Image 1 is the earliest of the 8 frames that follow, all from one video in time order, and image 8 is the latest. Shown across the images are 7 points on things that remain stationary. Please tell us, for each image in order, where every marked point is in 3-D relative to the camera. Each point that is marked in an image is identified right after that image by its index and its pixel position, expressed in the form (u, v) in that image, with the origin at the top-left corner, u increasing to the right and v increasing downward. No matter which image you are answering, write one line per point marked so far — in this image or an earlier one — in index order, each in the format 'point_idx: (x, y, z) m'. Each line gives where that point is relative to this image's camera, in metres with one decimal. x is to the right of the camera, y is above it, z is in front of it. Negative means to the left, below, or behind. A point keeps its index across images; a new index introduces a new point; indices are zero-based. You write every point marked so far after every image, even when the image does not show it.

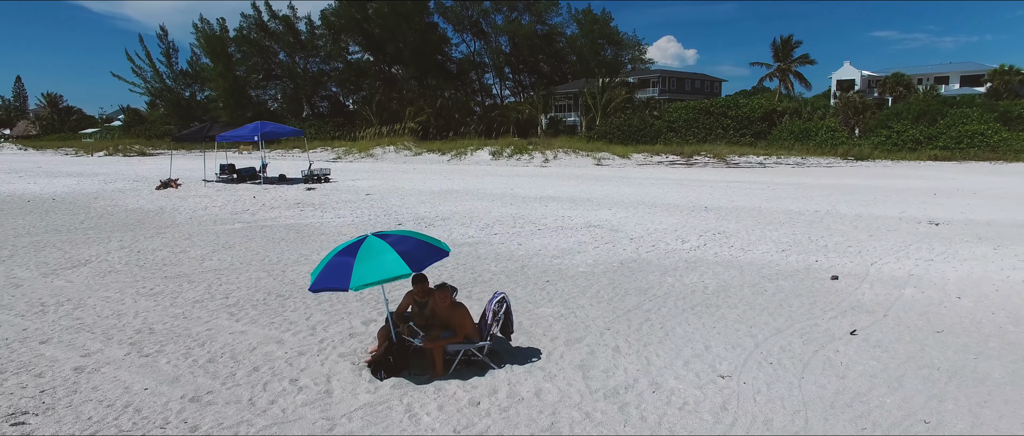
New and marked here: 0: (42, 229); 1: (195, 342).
0: (-2.5, 0.0, +3.5) m
1: (-0.8, -0.3, +1.7) m
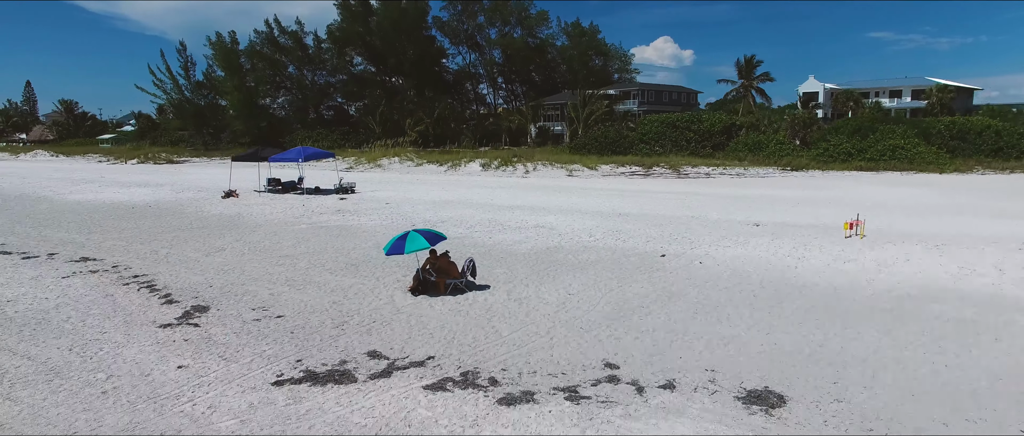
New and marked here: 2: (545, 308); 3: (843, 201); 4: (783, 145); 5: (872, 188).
0: (-2.7, -0.1, +5.2) m
1: (-1.0, -0.3, +3.3) m
2: (+0.1, -0.4, +2.8) m
3: (+3.3, +0.2, +6.5) m
4: (+5.2, +1.5, +12.7) m
5: (+4.4, +0.5, +8.1) m
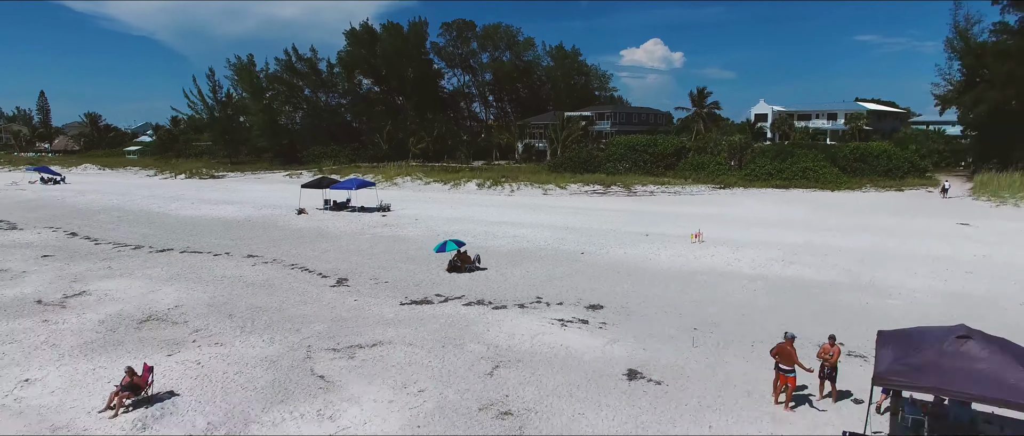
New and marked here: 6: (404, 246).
0: (-2.8, -0.2, +8.1) m
1: (-1.1, -0.5, +6.3) m
2: (0.0, -0.5, +5.8) m
3: (+3.1, 0.0, +9.5) m
4: (+4.9, +1.3, +15.7) m
5: (+4.3, +0.3, +11.1) m
6: (-1.2, -0.3, +7.3) m
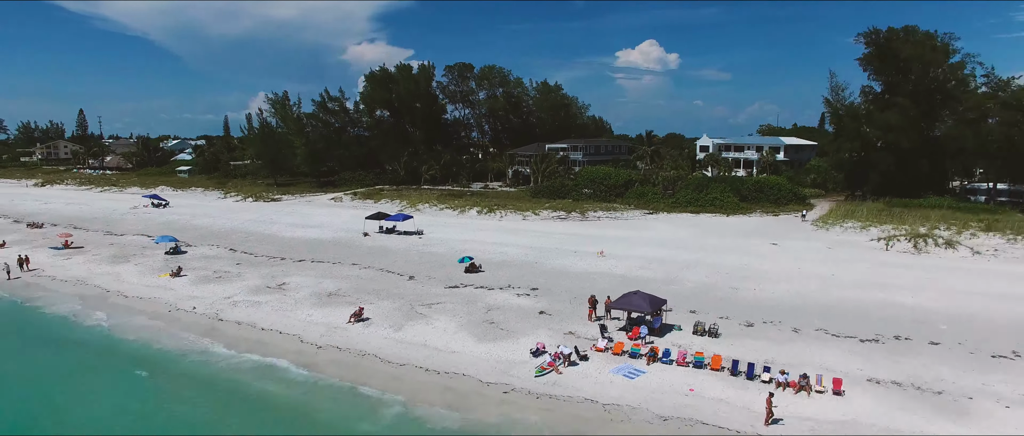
0: (-3.1, -0.7, +13.7) m
1: (-1.4, -0.9, +11.9) m
2: (-0.2, -1.0, +11.4) m
3: (+2.8, -0.4, +15.1) m
4: (+4.6, +0.8, +21.4) m
5: (+4.0, -0.2, +16.8) m
6: (-1.5, -0.8, +12.9) m
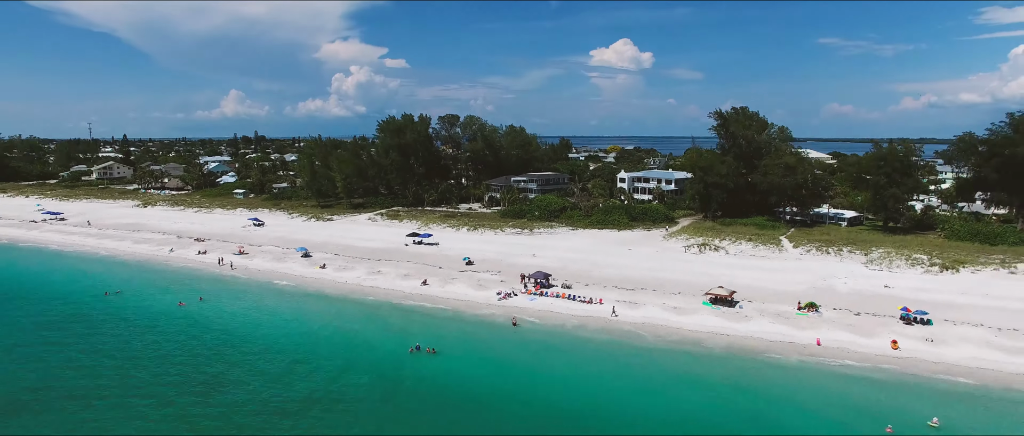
0: (-4.0, -1.4, +25.6) m
1: (-2.2, -1.7, +23.8) m
2: (-1.1, -1.7, +23.4) m
3: (+1.9, -1.2, +27.3) m
4: (+3.4, +0.1, +33.6) m
5: (+2.9, -0.9, +28.9) m
6: (-2.4, -1.5, +24.9) m
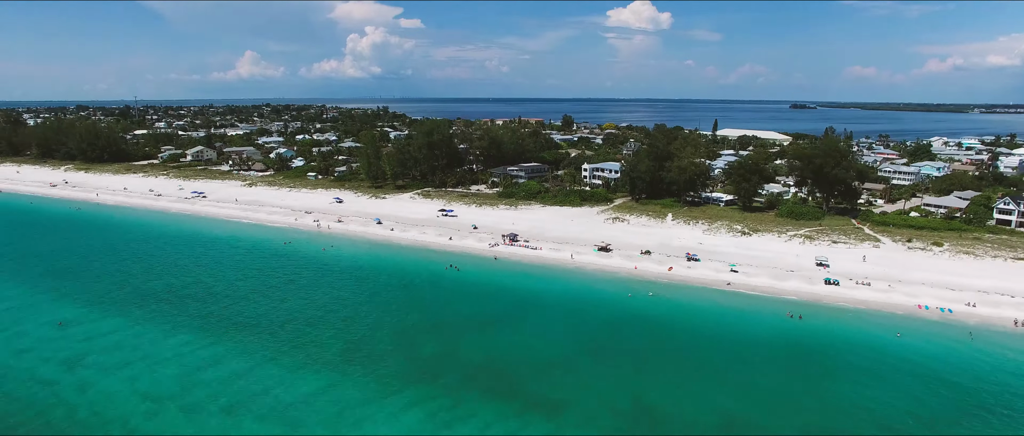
0: (-4.8, -0.3, +42.8) m
1: (-3.0, -0.7, +41.1) m
2: (-1.8, -0.8, +40.6) m
3: (+1.2, 0.0, +44.4) m
4: (+2.8, +1.7, +50.6) m
5: (+2.3, +0.3, +46.0) m
6: (-3.1, -0.5, +42.1) m
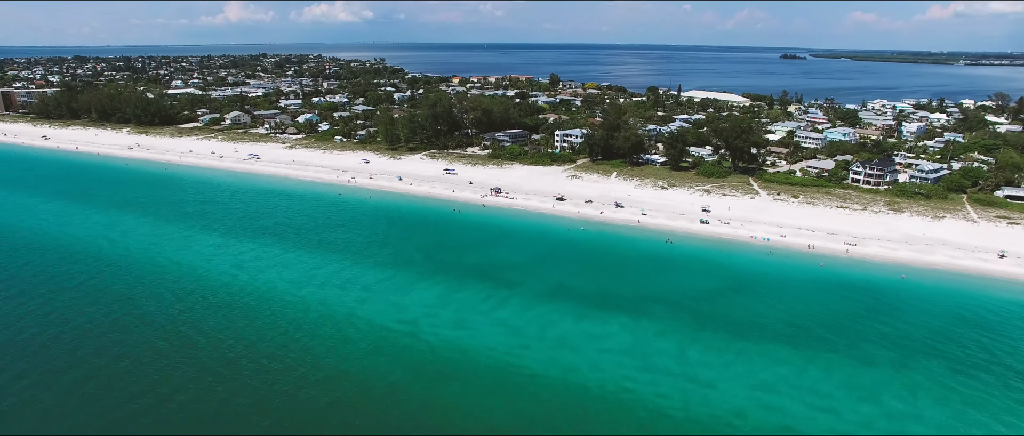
0: (-6.0, +3.4, +57.7) m
1: (-4.2, +2.9, +56.0) m
2: (-3.1, +2.8, +55.6) m
3: (-0.1, +3.8, +59.3) m
4: (+1.5, +6.0, +65.4) m
5: (+1.0, +4.3, +60.9) m
6: (-4.4, +3.2, +57.1) m
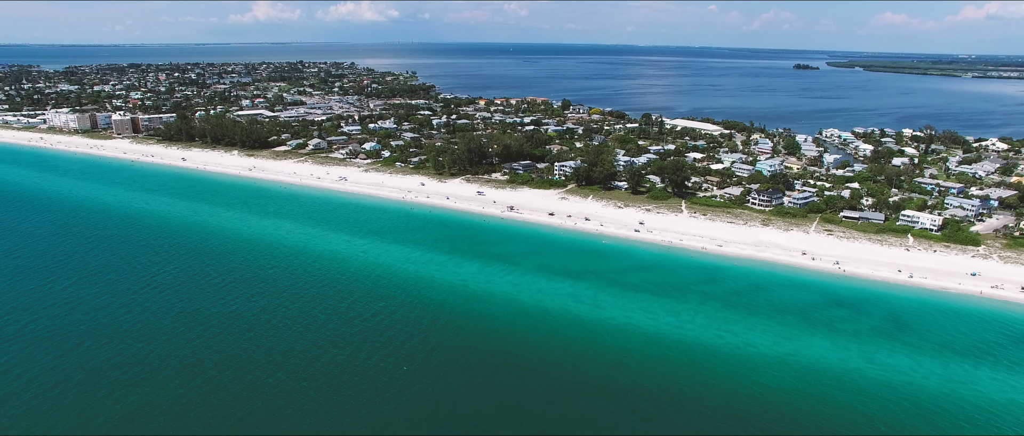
0: (-4.7, +2.6, +85.4) m
1: (-3.0, +2.0, +83.6) m
2: (-1.8, +1.9, +83.1) m
3: (+1.3, +2.9, +86.7) m
4: (+3.1, +5.1, +92.7) m
5: (+2.4, +3.4, +88.3) m
6: (-3.0, +2.4, +84.6) m
